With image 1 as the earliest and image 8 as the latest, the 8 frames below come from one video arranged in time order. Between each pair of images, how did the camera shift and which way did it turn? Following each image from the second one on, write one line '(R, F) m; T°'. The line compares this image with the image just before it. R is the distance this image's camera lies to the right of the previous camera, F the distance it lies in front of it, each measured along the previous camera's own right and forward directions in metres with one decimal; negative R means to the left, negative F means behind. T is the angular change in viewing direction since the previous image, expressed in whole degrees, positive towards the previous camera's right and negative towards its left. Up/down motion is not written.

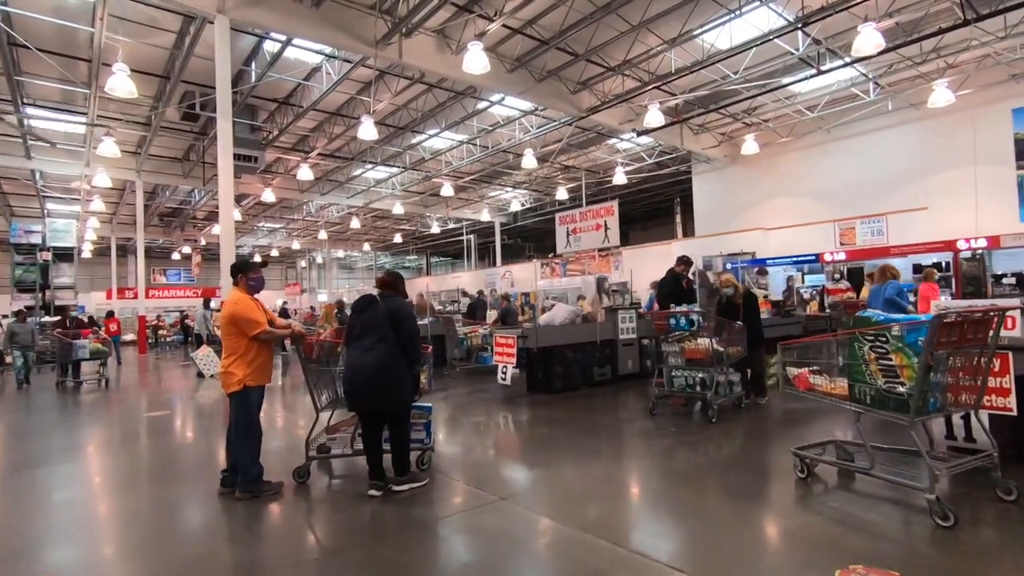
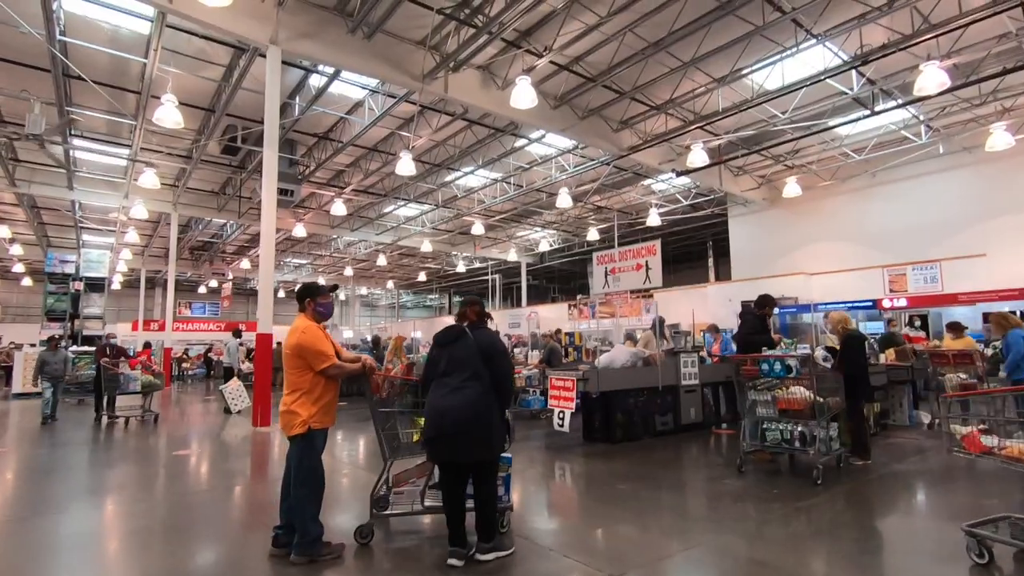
(-0.4, +0.4) m; -2°
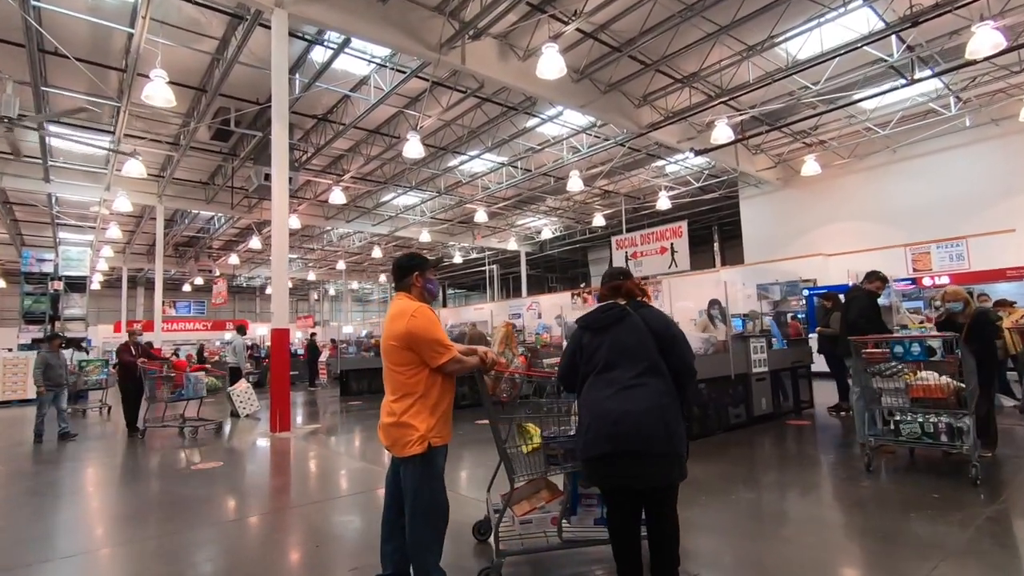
(-0.6, +0.6) m; +2°
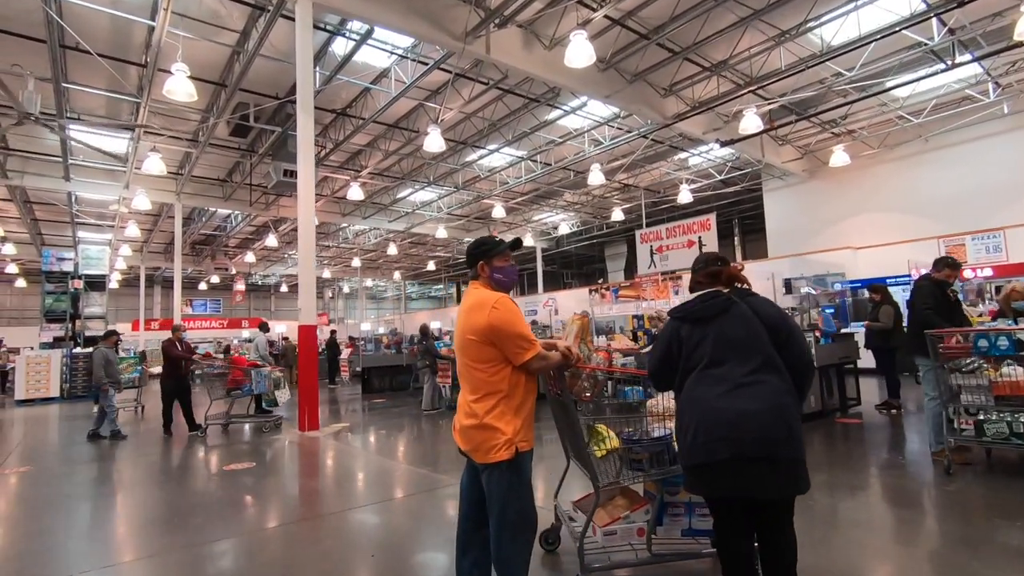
(-0.2, +0.2) m; -1°
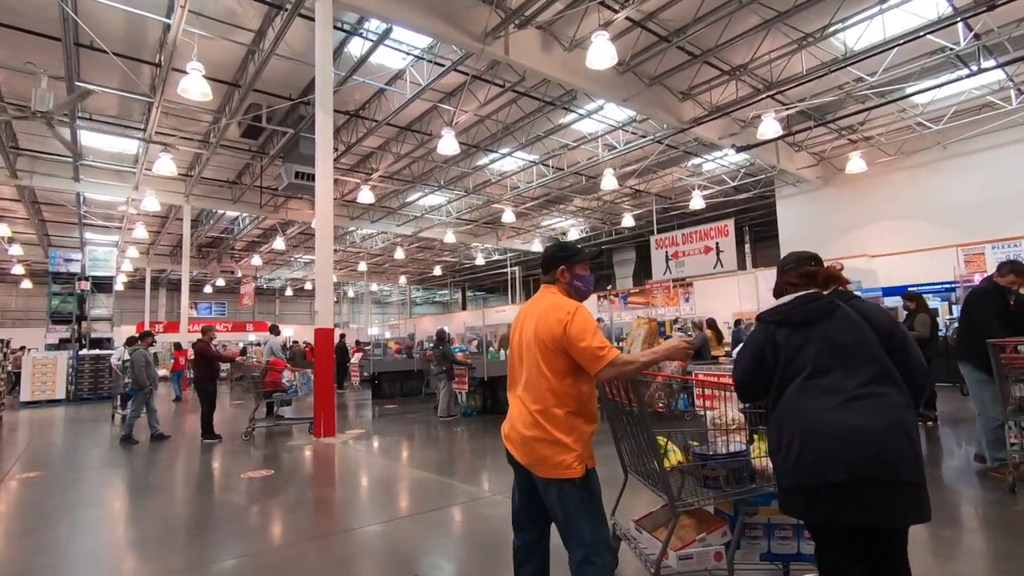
(-0.2, +0.1) m; 0°
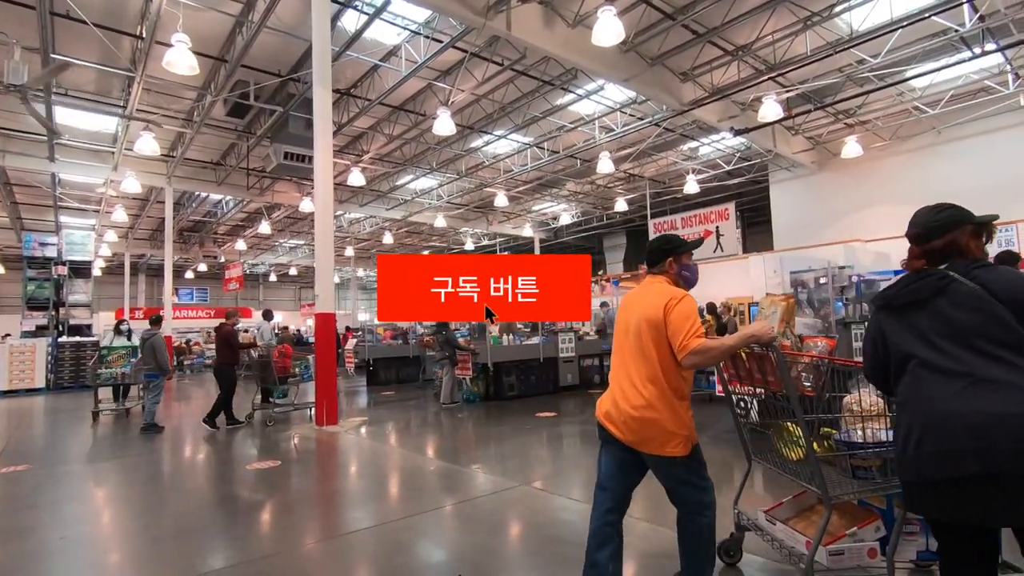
(-0.2, +0.2) m; +2°
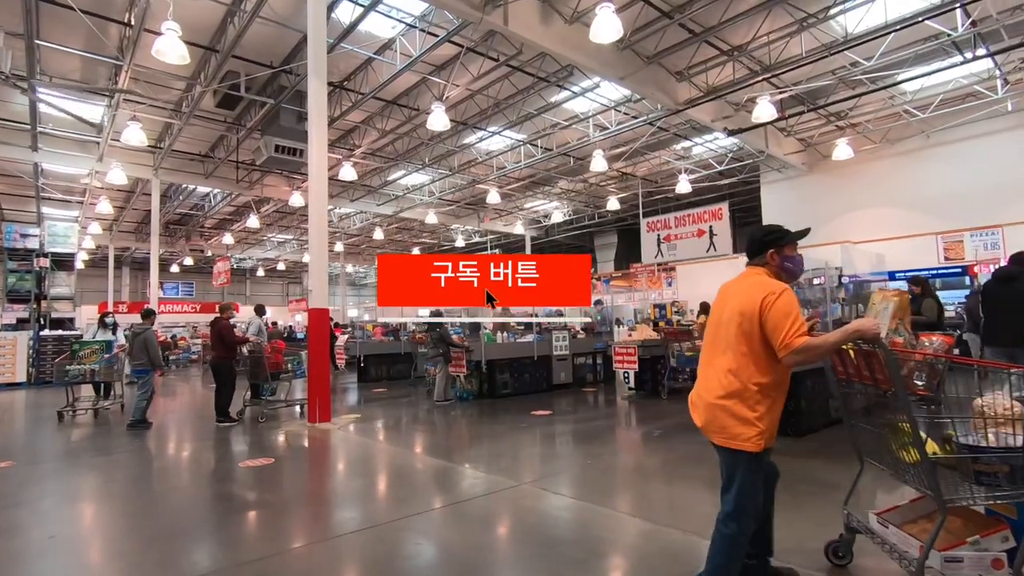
(-0.1, 0.0) m; +1°
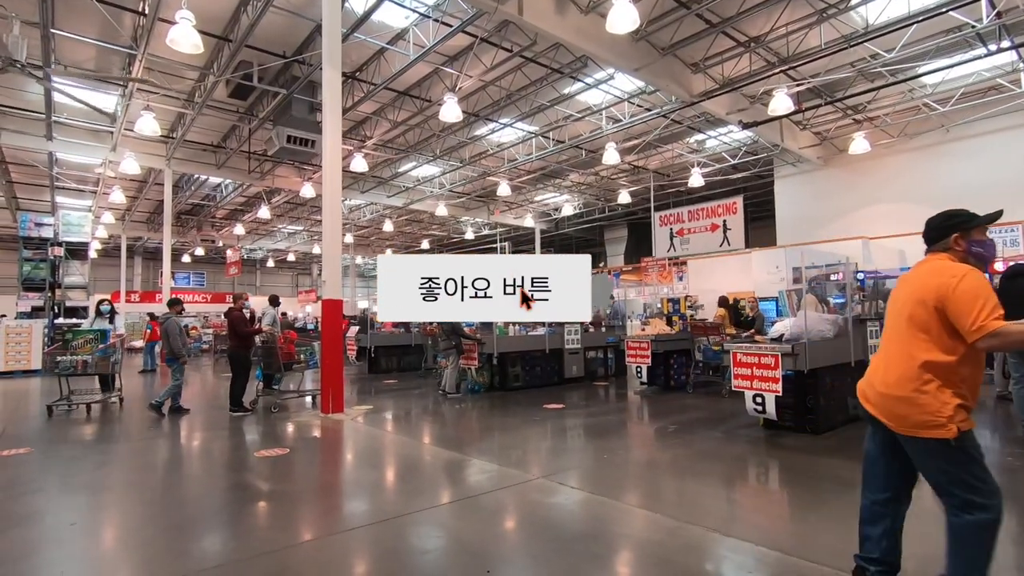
(-0.1, 0.0) m; -1°
